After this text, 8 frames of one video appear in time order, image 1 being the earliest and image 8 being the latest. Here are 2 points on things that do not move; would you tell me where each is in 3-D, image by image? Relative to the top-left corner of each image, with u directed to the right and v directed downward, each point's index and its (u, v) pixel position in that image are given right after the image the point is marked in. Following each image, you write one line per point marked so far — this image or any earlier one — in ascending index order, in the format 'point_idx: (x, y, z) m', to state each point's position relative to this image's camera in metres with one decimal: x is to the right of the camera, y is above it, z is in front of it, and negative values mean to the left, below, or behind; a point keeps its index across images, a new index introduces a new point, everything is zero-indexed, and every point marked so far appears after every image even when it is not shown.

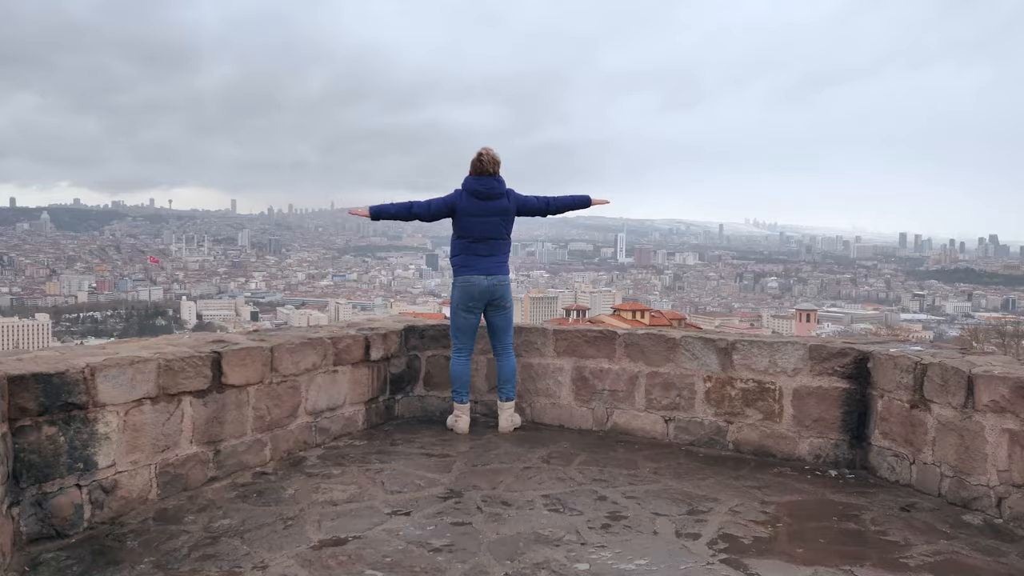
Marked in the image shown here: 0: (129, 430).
0: (-1.0, -0.4, +2.5) m
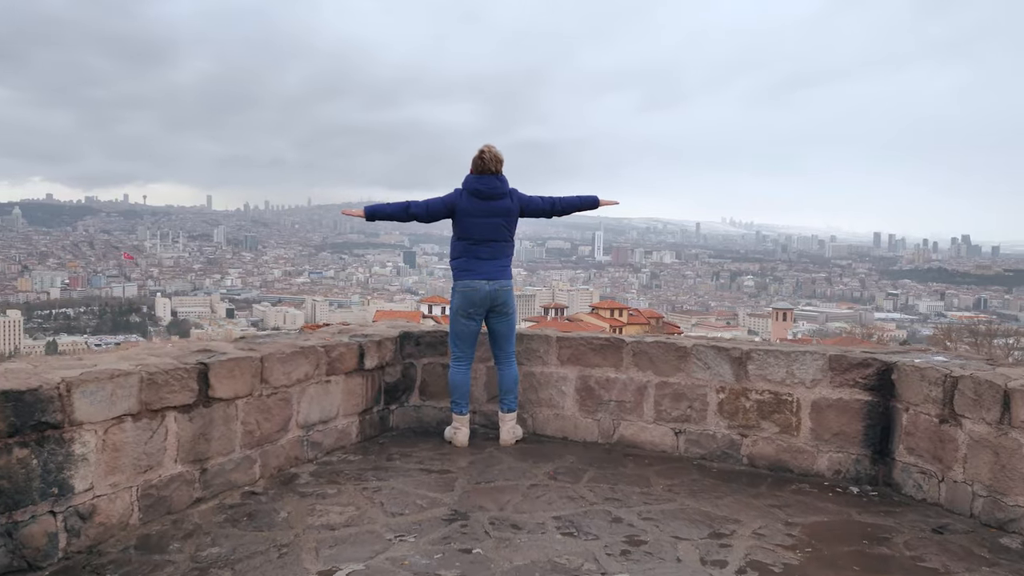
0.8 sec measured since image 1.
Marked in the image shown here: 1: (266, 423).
0: (-1.0, -0.4, +2.3) m
1: (-0.8, -0.4, +2.9) m
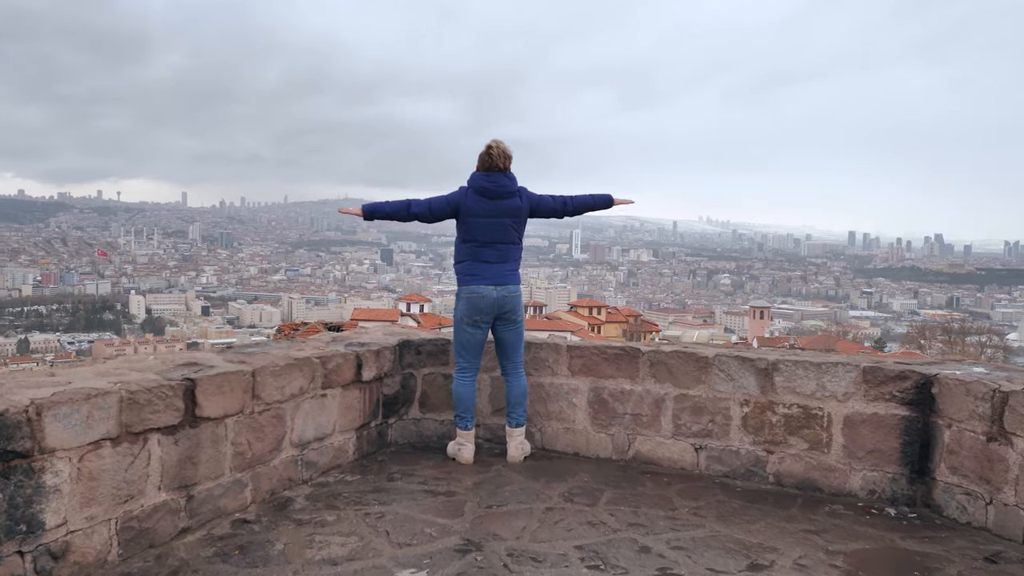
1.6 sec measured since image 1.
0: (-0.9, -0.4, +2.1) m
1: (-0.7, -0.4, +2.7) m
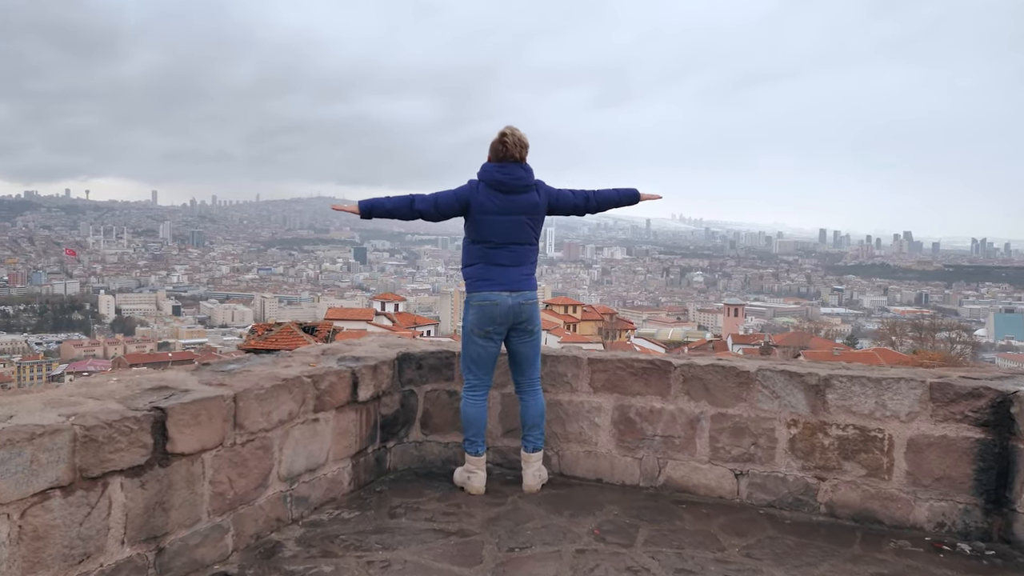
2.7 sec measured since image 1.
0: (-0.9, -0.4, +1.7) m
1: (-0.7, -0.5, +2.3) m
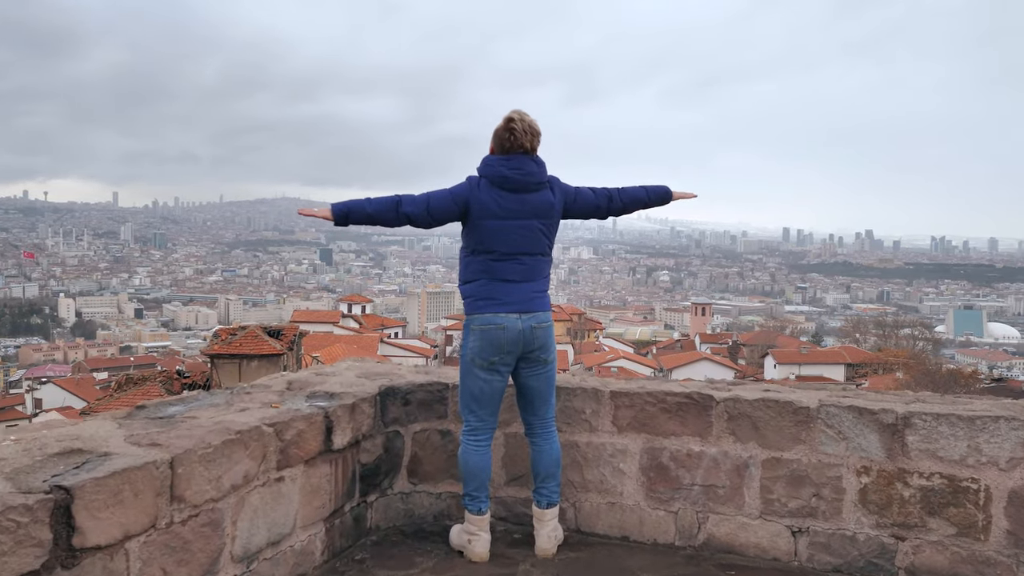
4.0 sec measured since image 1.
0: (-0.8, -0.5, +1.1) m
1: (-0.6, -0.5, +1.7) m
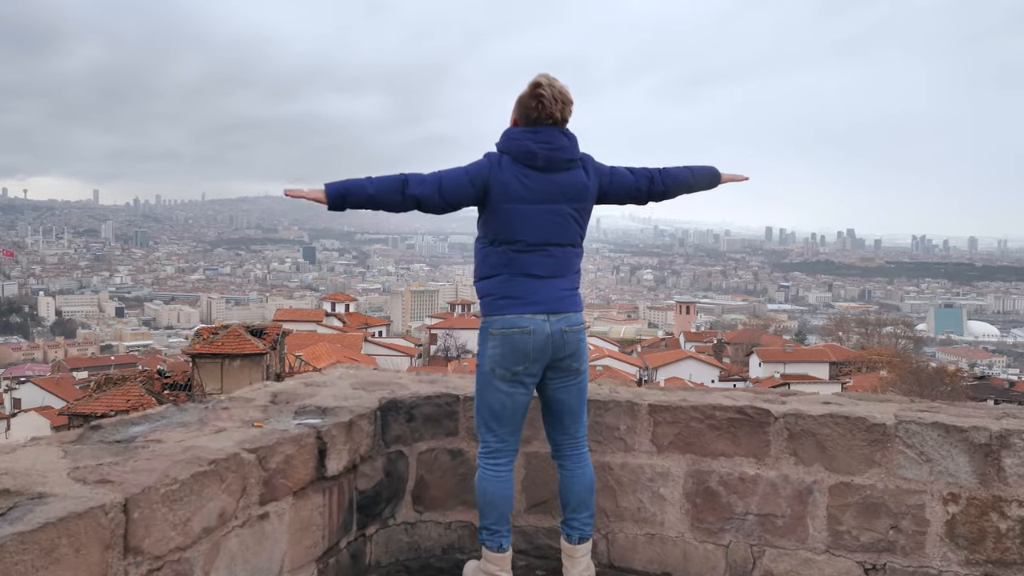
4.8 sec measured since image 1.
0: (-0.7, -0.5, +0.7) m
1: (-0.5, -0.5, +1.4) m
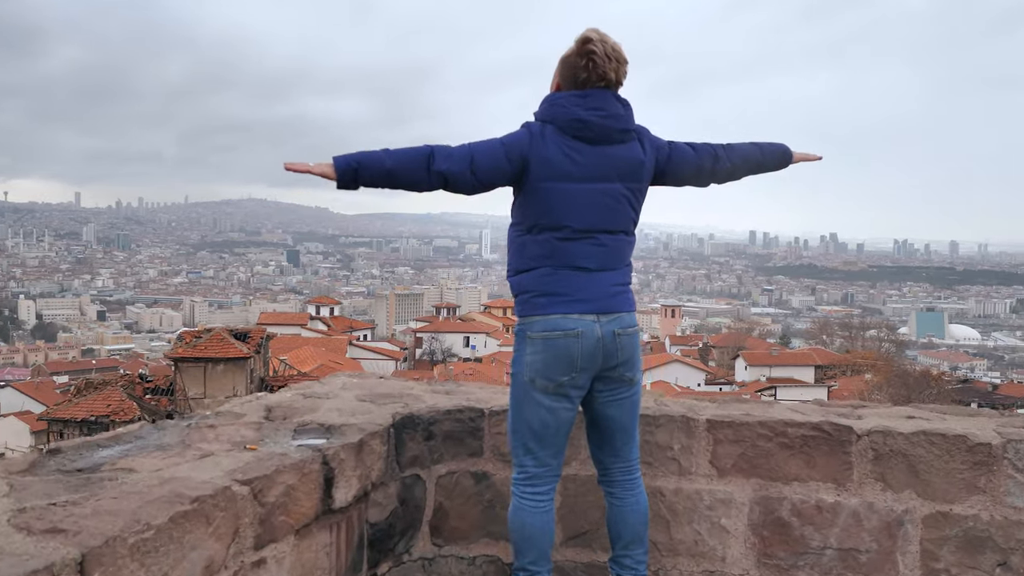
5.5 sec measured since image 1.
0: (-0.6, -0.5, +0.4) m
1: (-0.5, -0.5, +1.0) m
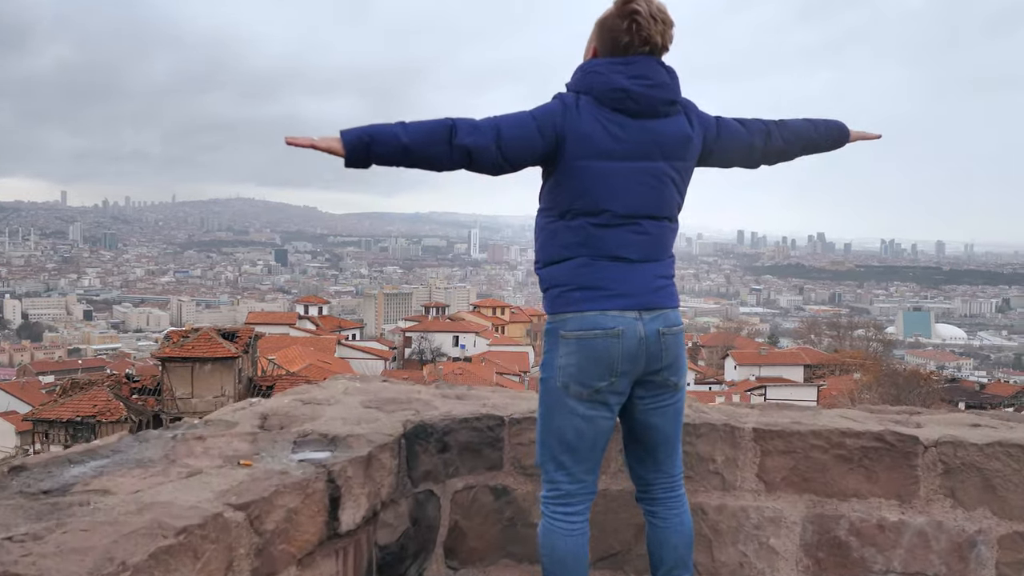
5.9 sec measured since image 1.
0: (-0.6, -0.5, +0.2) m
1: (-0.4, -0.5, +0.8) m
